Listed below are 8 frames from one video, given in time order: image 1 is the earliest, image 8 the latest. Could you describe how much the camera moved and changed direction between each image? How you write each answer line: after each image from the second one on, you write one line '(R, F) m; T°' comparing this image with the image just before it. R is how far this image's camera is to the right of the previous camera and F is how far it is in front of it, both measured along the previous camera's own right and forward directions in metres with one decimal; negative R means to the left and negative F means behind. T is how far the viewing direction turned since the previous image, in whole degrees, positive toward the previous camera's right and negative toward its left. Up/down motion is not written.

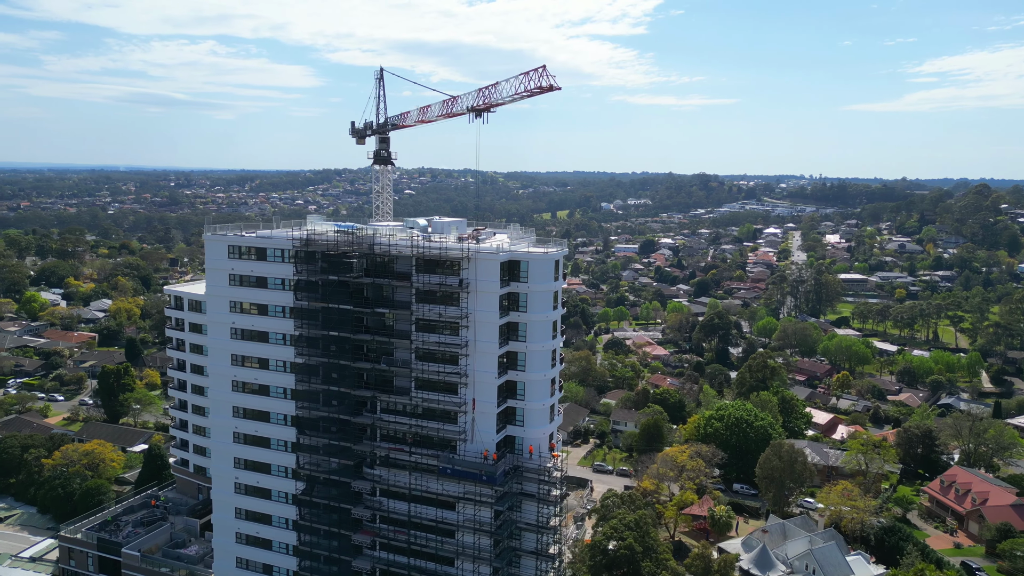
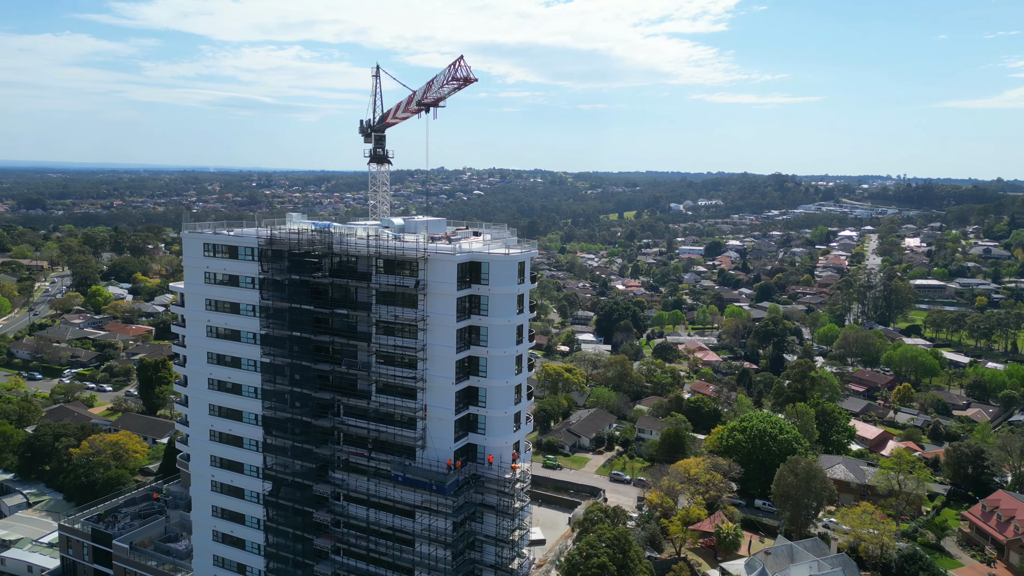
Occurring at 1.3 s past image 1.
(+3.6, +1.2) m; -5°
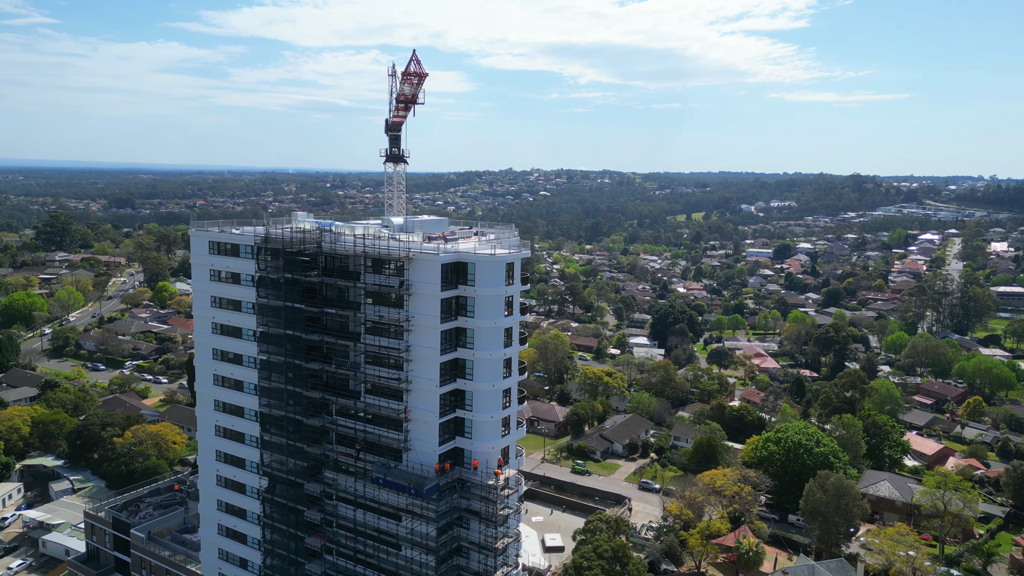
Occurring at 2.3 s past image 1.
(+2.6, +0.7) m; -5°
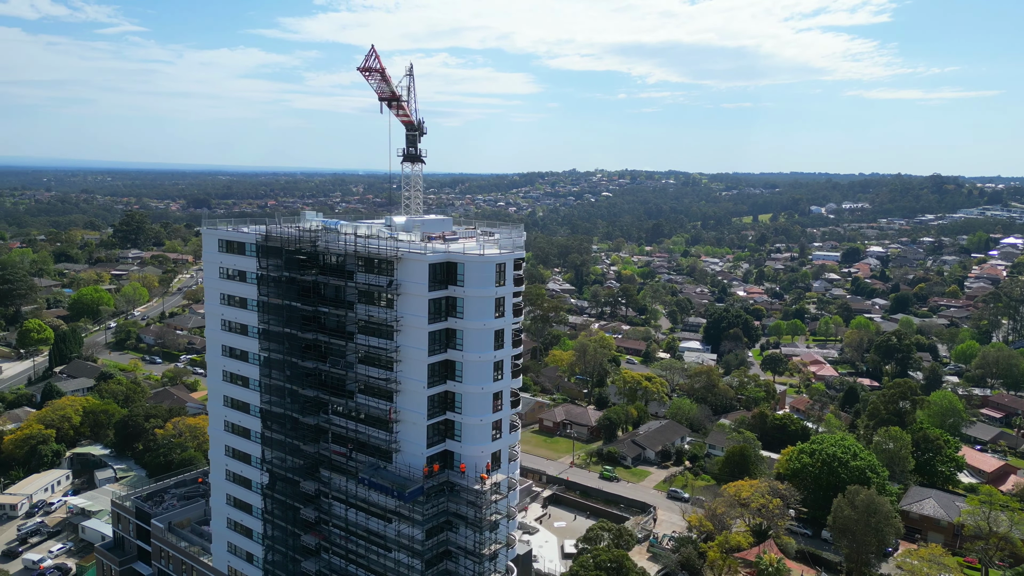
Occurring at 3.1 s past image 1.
(+2.3, +0.6) m; -5°
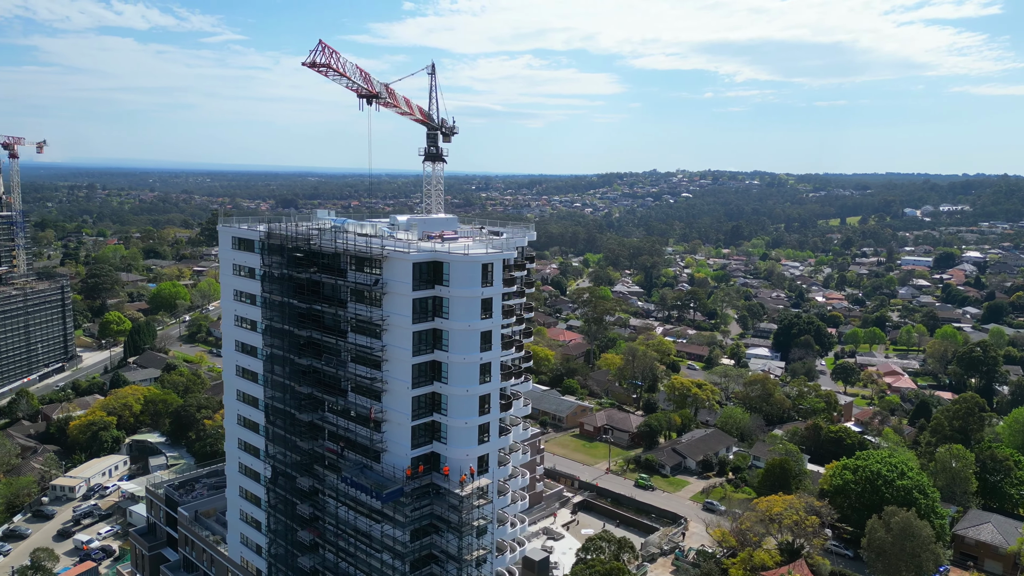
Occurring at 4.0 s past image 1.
(+2.9, +0.7) m; -6°
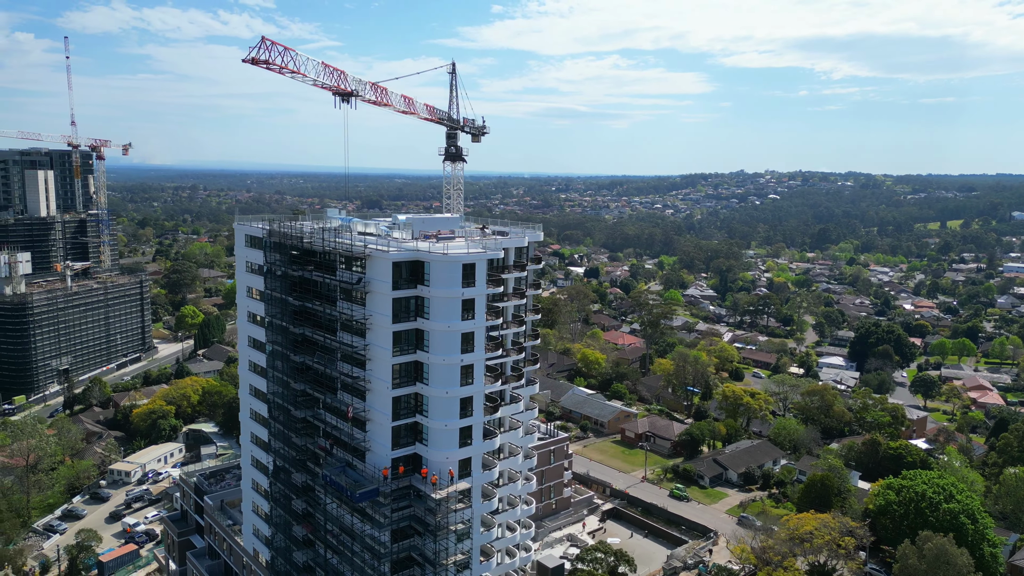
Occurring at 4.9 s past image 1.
(+3.1, +0.7) m; -6°
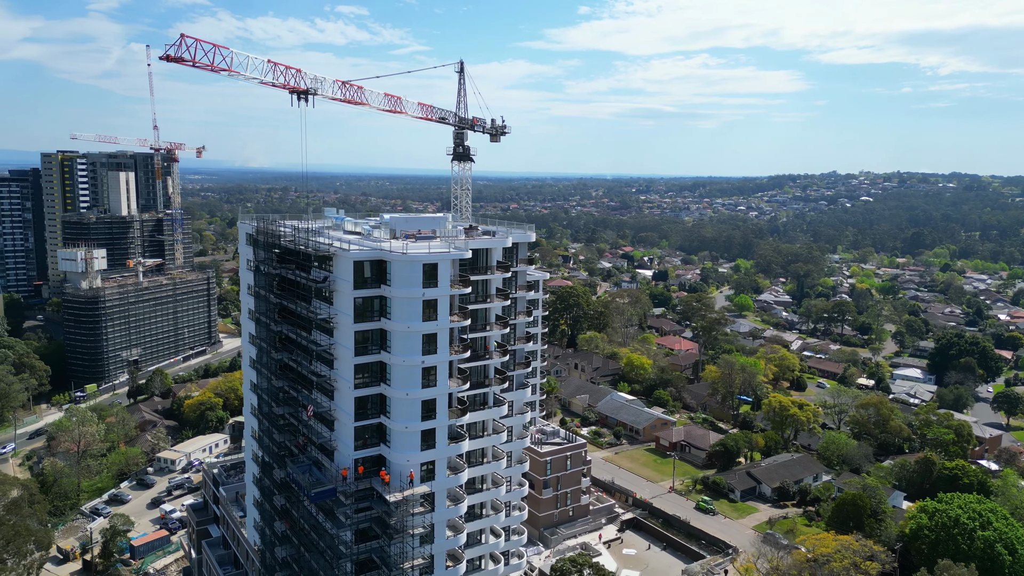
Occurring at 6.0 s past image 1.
(+3.6, +0.8) m; -6°
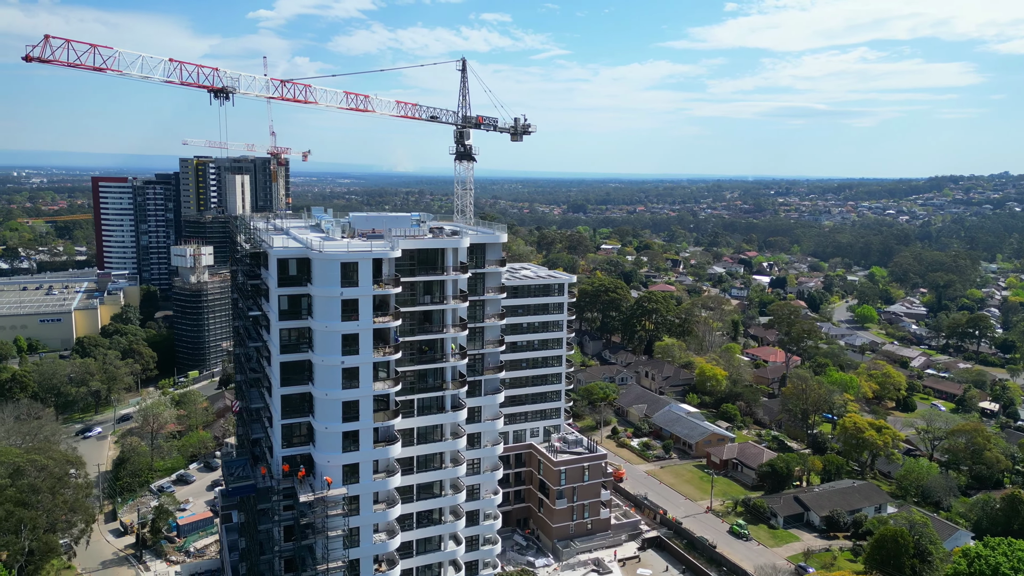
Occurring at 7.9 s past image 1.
(+6.2, +1.5) m; -10°
